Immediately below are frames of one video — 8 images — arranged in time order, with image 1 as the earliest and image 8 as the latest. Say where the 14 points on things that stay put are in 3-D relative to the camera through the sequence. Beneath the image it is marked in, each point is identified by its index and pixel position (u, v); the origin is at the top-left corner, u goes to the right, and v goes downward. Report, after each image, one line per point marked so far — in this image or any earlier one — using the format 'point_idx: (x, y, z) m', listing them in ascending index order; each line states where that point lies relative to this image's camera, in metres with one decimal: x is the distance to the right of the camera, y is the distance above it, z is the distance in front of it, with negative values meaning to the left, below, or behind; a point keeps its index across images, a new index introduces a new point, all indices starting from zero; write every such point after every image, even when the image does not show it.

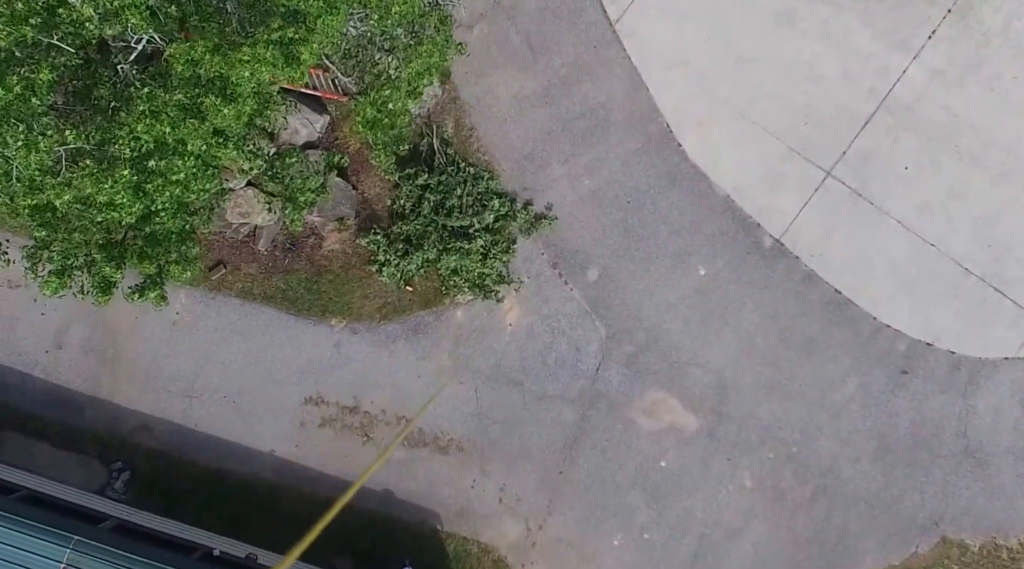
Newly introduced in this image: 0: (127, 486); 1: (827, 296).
0: (-5.1, -2.7, +14.5) m
1: (+4.1, -0.2, +14.3) m
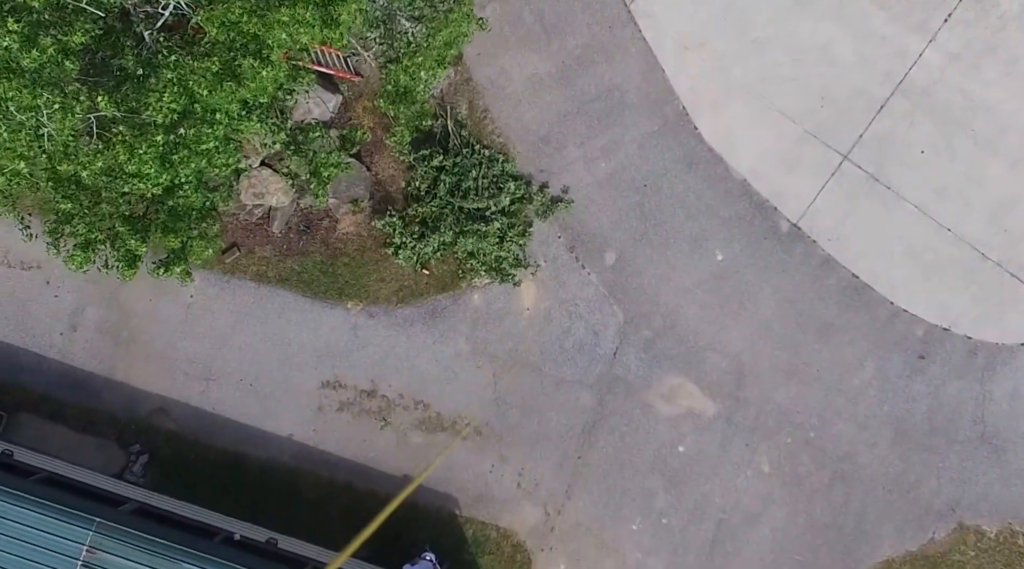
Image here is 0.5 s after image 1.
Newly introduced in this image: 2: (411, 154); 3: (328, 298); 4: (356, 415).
0: (-4.9, -2.4, +14.5) m
1: (+4.4, 0.0, +14.3) m
2: (-1.3, +1.7, +13.9) m
3: (-2.4, -0.2, +14.3) m
4: (-2.1, -1.7, +14.4) m
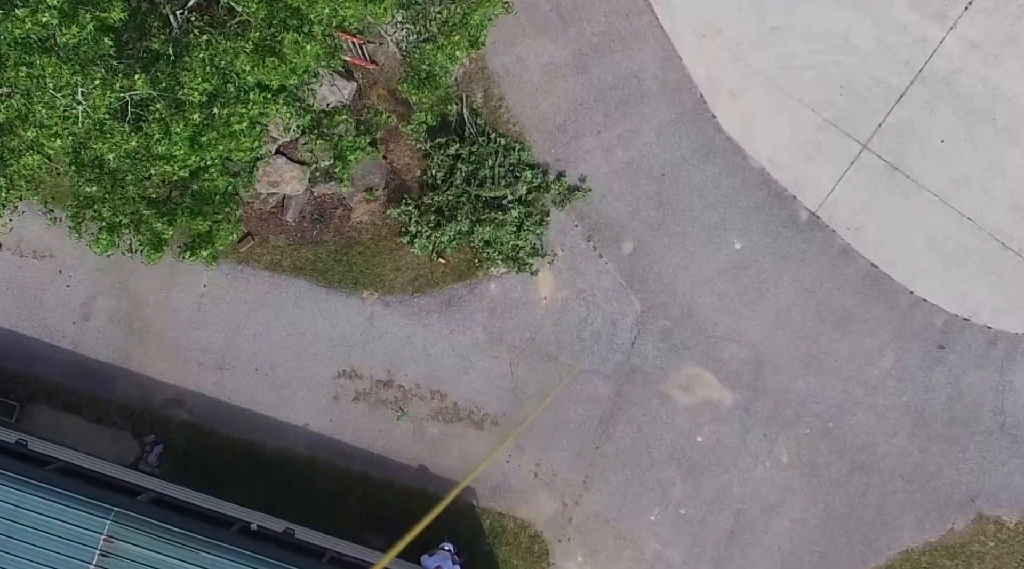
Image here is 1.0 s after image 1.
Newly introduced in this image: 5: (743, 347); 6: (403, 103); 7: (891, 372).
0: (-4.6, -2.3, +14.3) m
1: (+4.6, +0.2, +14.2) m
2: (-1.1, +1.8, +13.8) m
3: (-2.2, 0.0, +14.2) m
4: (-1.8, -1.6, +14.3) m
5: (+3.0, -0.8, +14.2) m
6: (-1.4, +2.3, +14.0) m
7: (+5.0, -1.1, +14.2) m
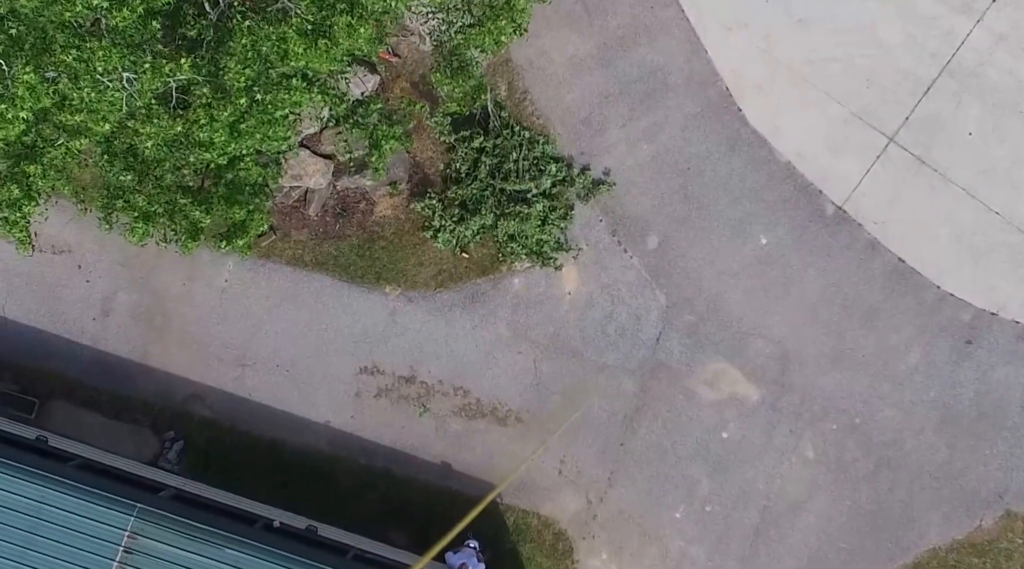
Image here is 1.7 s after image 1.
0: (-4.3, -2.2, +14.2) m
1: (+4.9, +0.3, +14.1) m
2: (-0.8, +1.9, +13.7) m
3: (-1.9, 0.0, +14.1) m
4: (-1.5, -1.5, +14.2) m
5: (+3.3, -0.7, +14.1) m
6: (-1.1, +2.4, +13.9) m
7: (+5.3, -1.1, +14.1) m
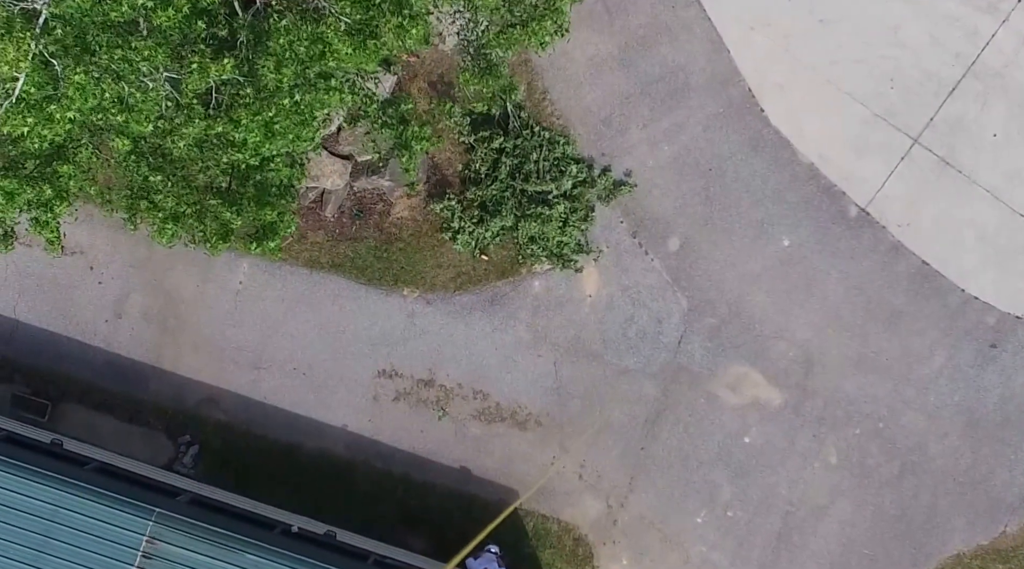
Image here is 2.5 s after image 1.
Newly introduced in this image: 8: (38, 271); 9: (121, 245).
0: (-4.1, -2.3, +14.0) m
1: (+5.2, +0.2, +13.9) m
2: (-0.5, +1.9, +13.5) m
3: (-1.6, 0.0, +13.9) m
4: (-1.3, -1.6, +14.0) m
5: (+3.6, -0.8, +13.9) m
6: (-0.8, +2.4, +13.7) m
7: (+5.5, -1.1, +13.9) m
8: (-6.1, +0.2, +14.0) m
9: (-5.0, +0.5, +13.9) m
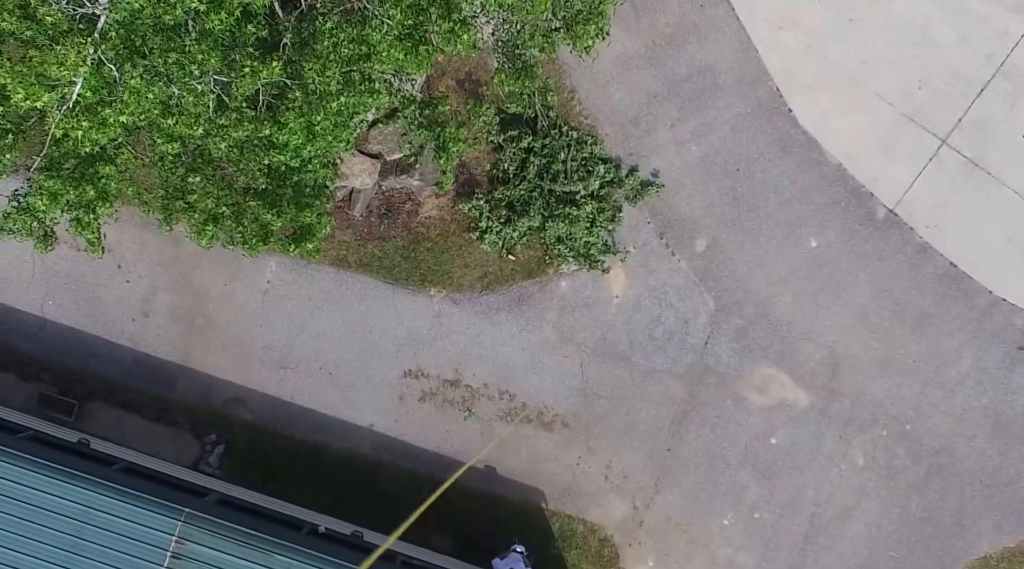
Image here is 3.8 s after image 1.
0: (-3.7, -2.3, +14.0) m
1: (+5.5, +0.2, +13.8) m
2: (-0.2, +1.9, +13.5) m
3: (-1.3, 0.0, +13.9) m
4: (-0.9, -1.6, +13.9) m
5: (+3.9, -0.8, +13.9) m
6: (-0.5, +2.4, +13.6) m
7: (+5.9, -1.1, +13.9) m
8: (-5.7, +0.2, +13.9) m
9: (-4.7, +0.5, +13.9) m
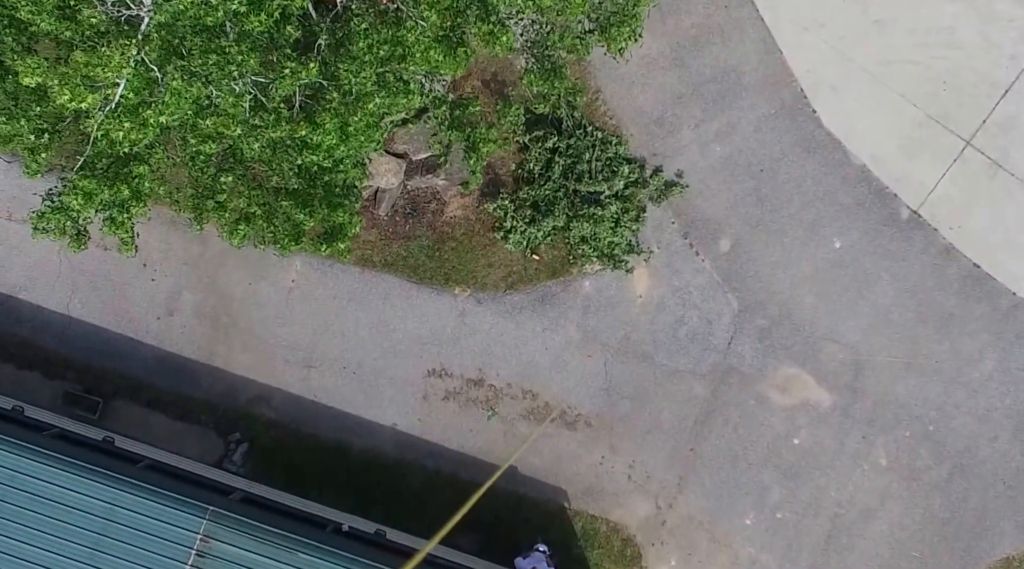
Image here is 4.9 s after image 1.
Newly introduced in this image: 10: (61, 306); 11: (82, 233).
0: (-3.4, -2.2, +14.0) m
1: (+5.8, +0.2, +13.9) m
2: (+0.1, +1.9, +13.5) m
3: (-1.0, 0.0, +13.9) m
4: (-0.6, -1.5, +14.0) m
5: (+4.2, -0.8, +13.9) m
6: (-0.2, +2.4, +13.6) m
7: (+6.2, -1.1, +13.9) m
8: (-5.4, +0.2, +14.0) m
9: (-4.3, +0.5, +13.9) m
10: (-5.8, -0.3, +14.1) m
11: (-4.3, +0.5, +10.9) m
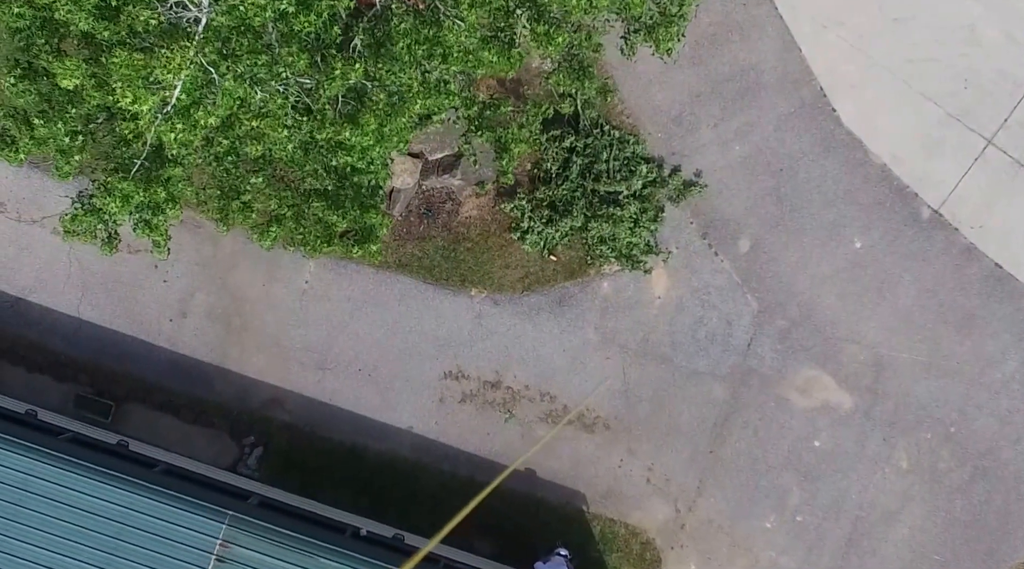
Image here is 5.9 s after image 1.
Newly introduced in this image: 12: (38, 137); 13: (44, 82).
0: (-3.2, -2.3, +13.9) m
1: (+6.0, +0.2, +13.7) m
2: (+0.4, +1.8, +13.3) m
3: (-0.8, 0.0, +13.7) m
4: (-0.4, -1.6, +13.8) m
5: (+4.4, -0.8, +13.8) m
6: (0.0, +2.4, +13.5) m
7: (+6.4, -1.2, +13.7) m
8: (-5.2, +0.2, +13.8) m
9: (-4.1, +0.5, +13.7) m
10: (-5.6, -0.3, +13.9) m
11: (-4.1, +0.5, +10.8) m
12: (-4.7, +1.4, +10.6) m
13: (-4.6, +2.0, +10.5) m
